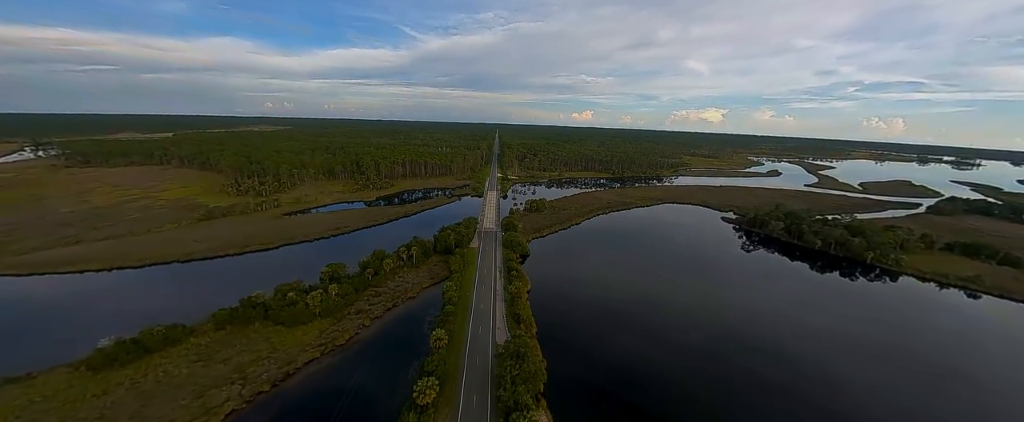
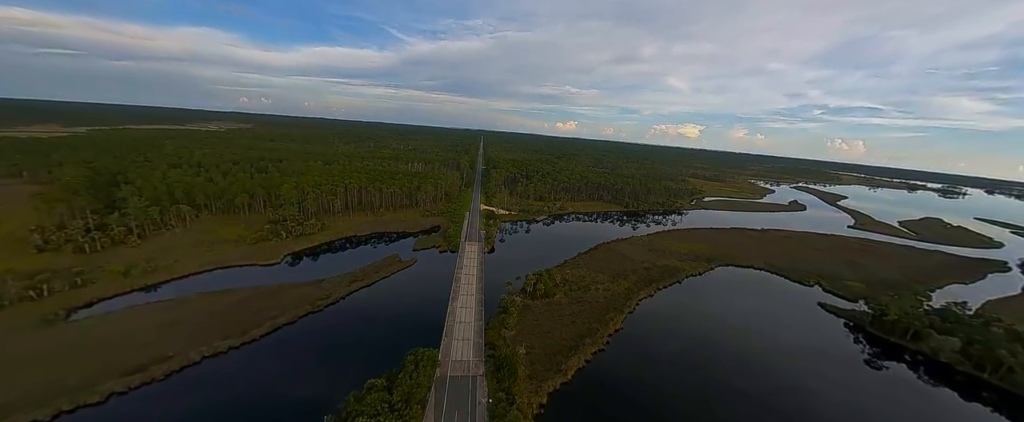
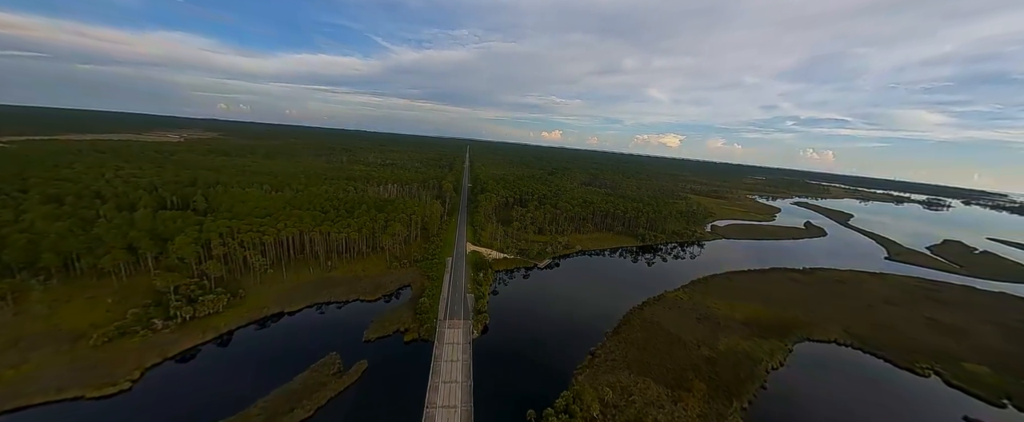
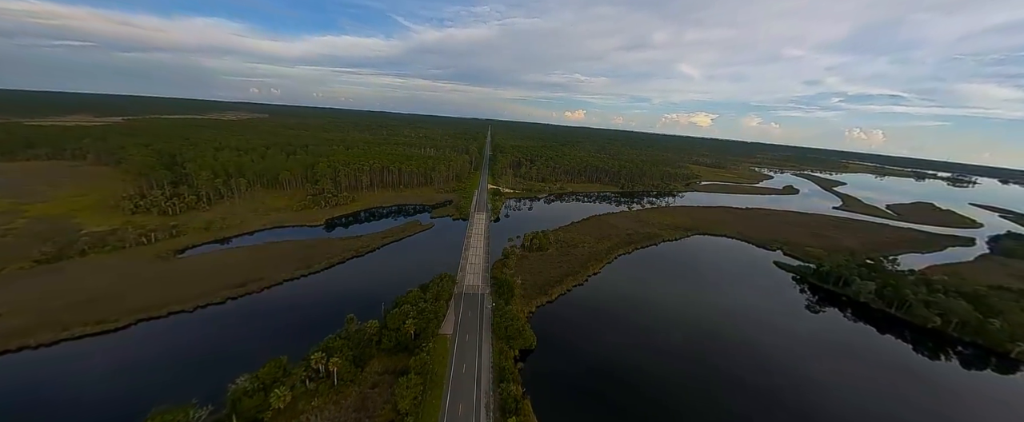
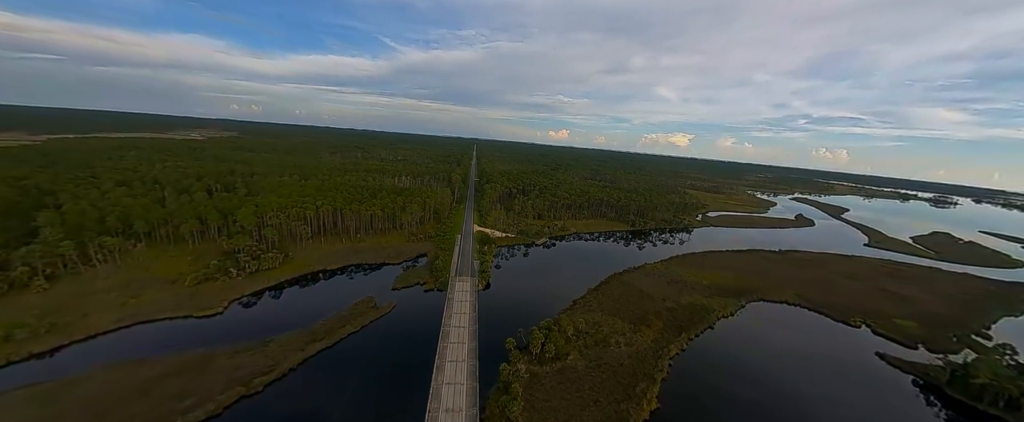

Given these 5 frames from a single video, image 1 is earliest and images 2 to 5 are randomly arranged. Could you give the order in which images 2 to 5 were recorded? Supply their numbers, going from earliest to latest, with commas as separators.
4, 2, 5, 3
